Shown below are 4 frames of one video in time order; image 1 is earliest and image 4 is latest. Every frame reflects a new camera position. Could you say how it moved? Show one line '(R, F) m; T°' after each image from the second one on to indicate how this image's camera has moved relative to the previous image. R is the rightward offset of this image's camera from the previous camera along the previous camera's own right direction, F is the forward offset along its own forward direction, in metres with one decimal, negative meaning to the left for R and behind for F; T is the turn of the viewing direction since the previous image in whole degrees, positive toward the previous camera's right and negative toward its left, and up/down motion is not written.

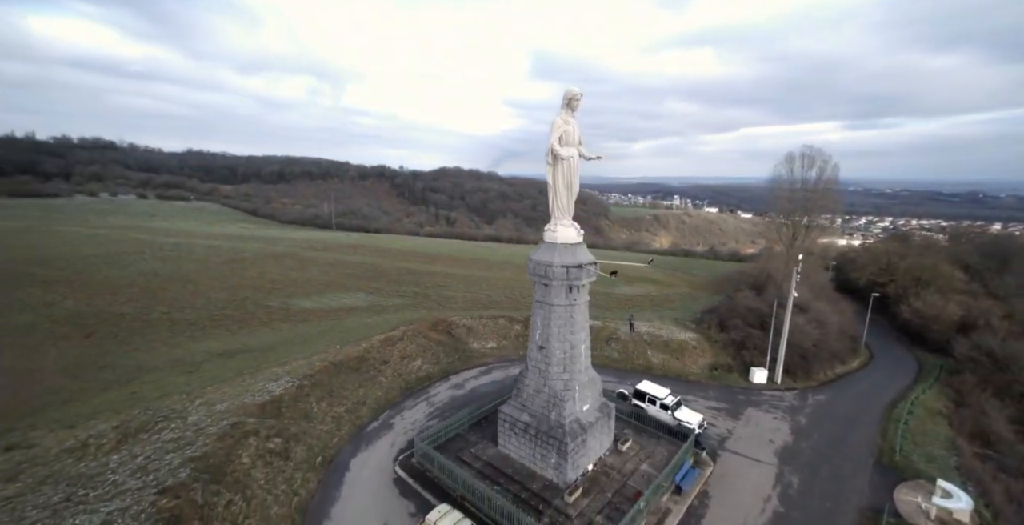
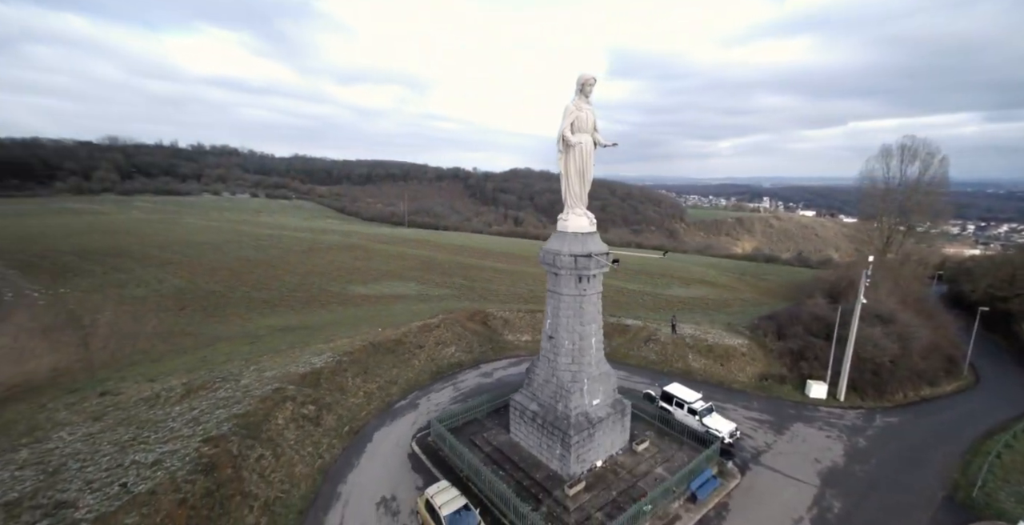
(+2.3, +0.1) m; -10°
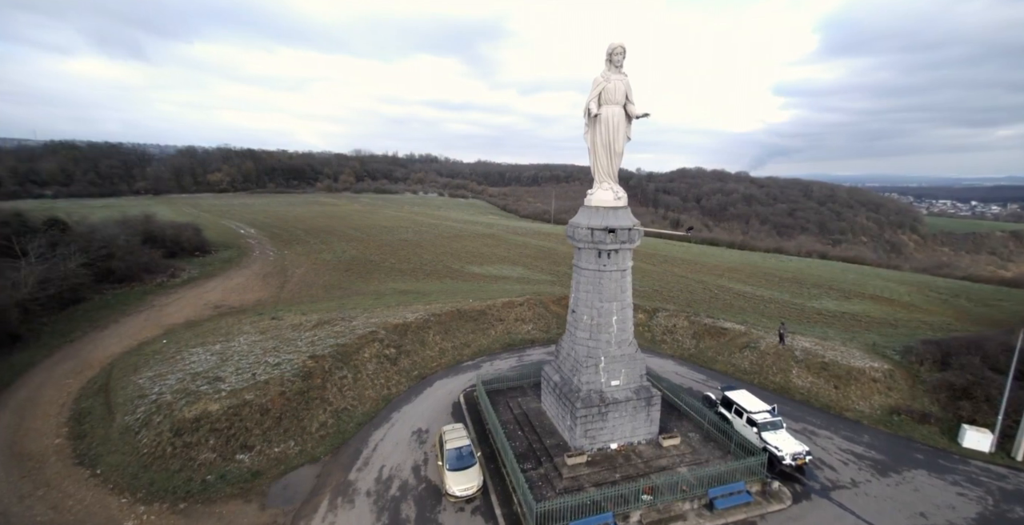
(+5.5, +0.1) m; -23°
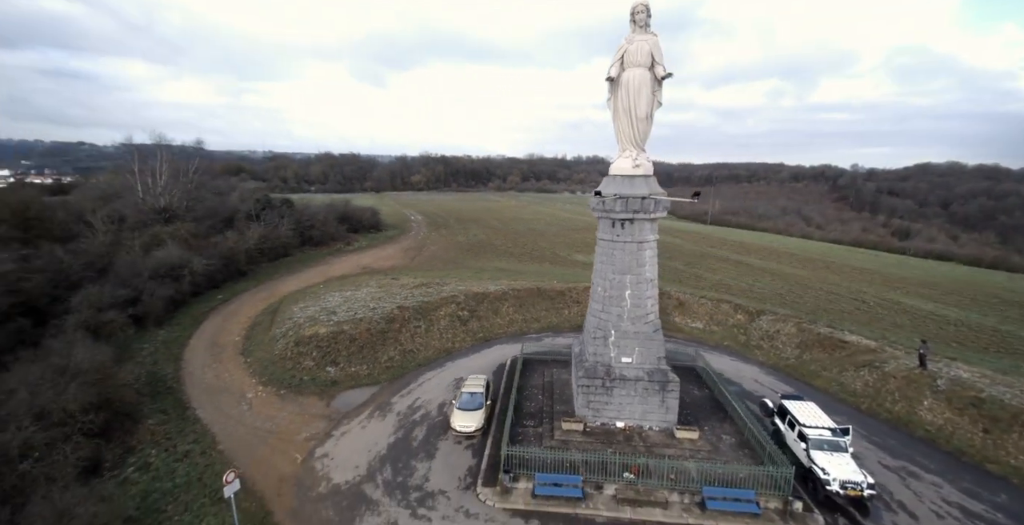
(+5.8, +0.2) m; -24°
